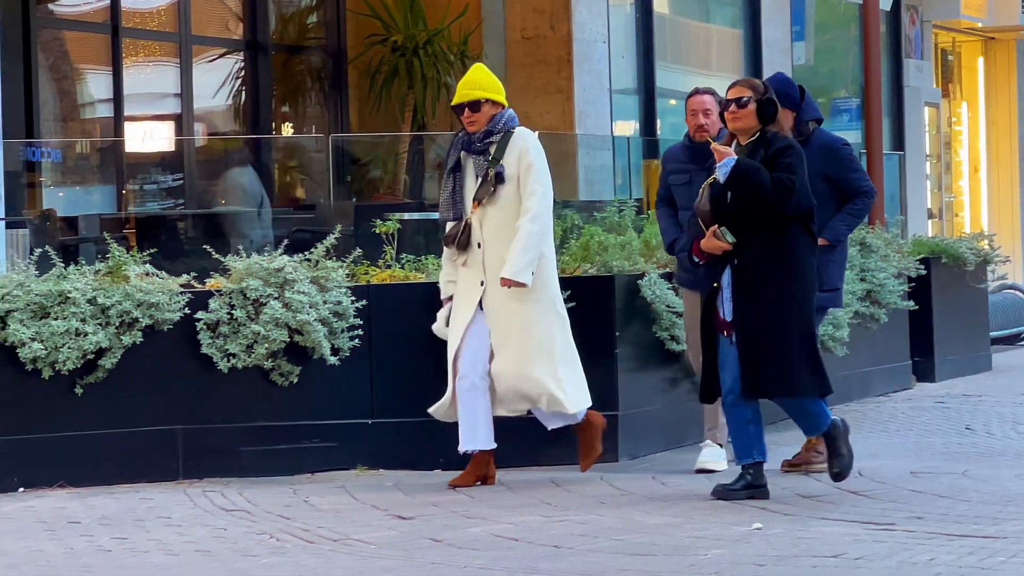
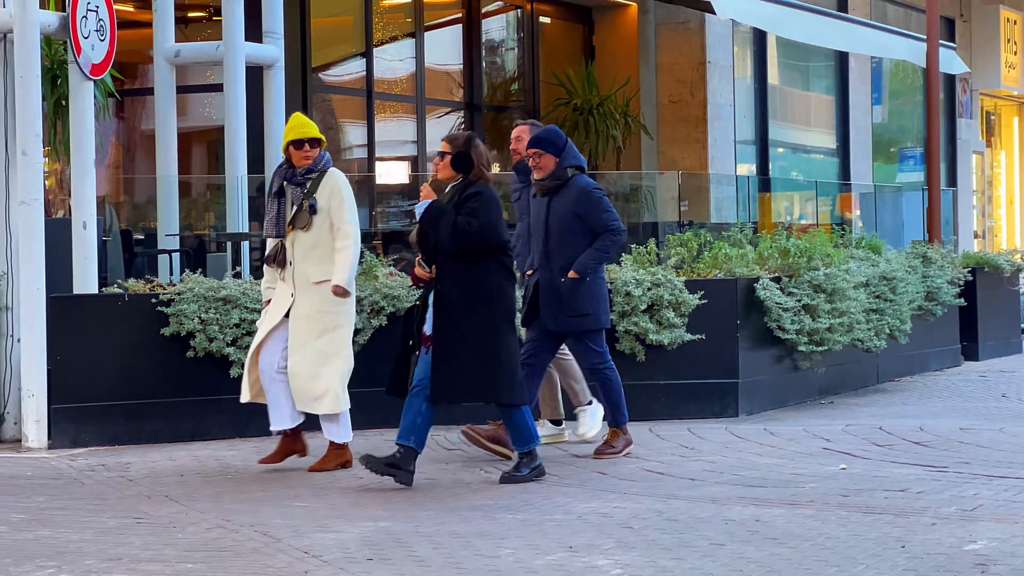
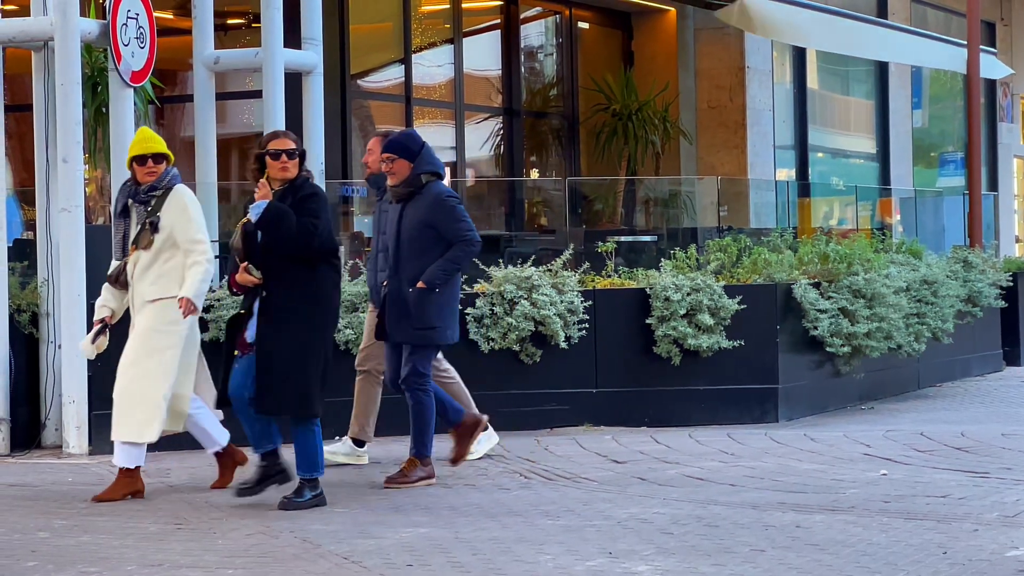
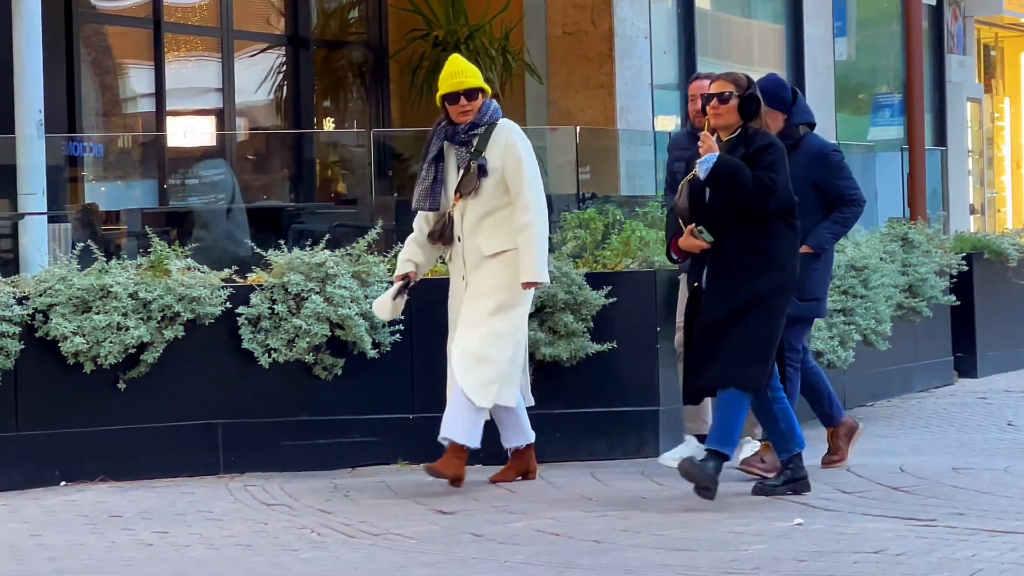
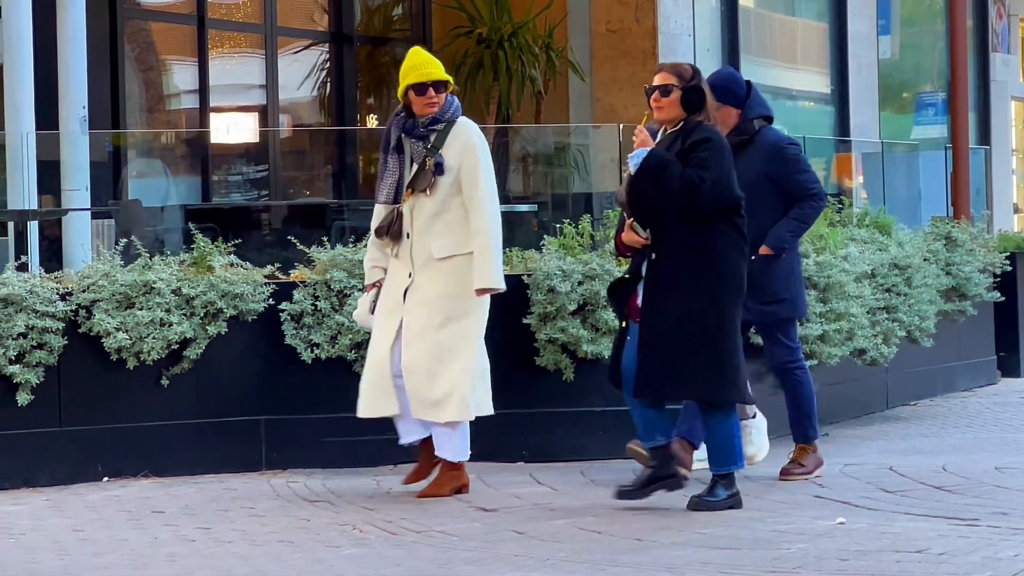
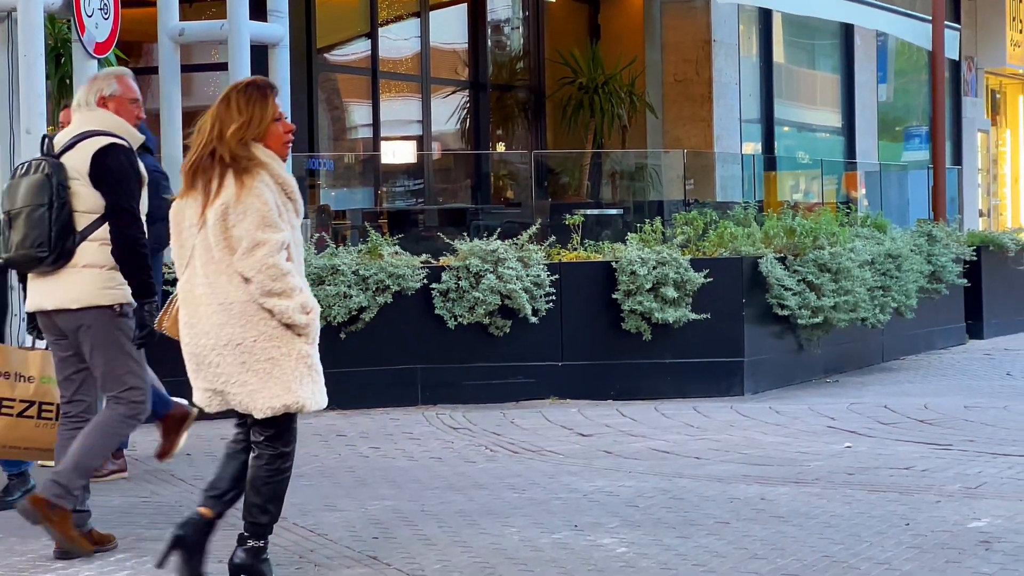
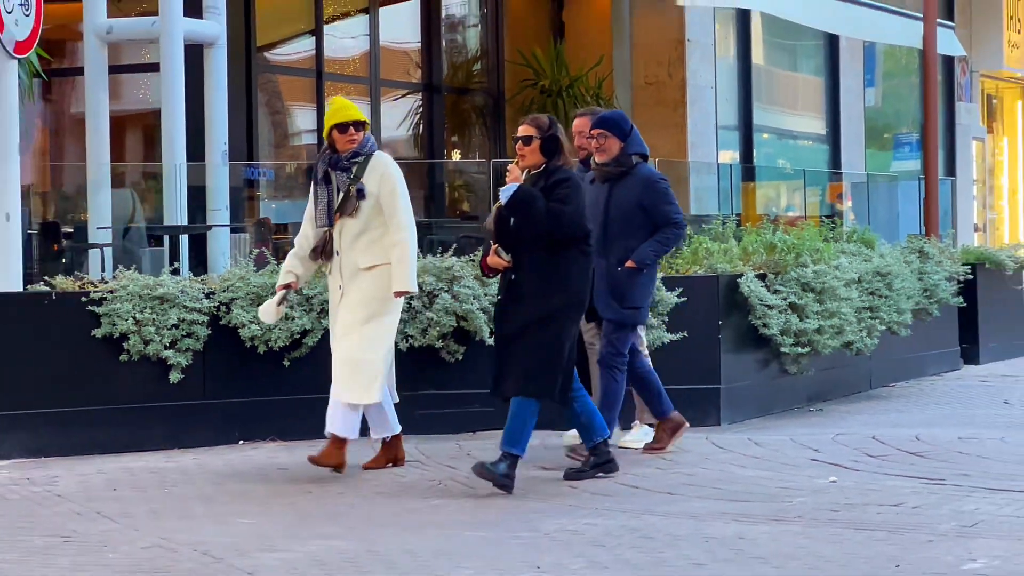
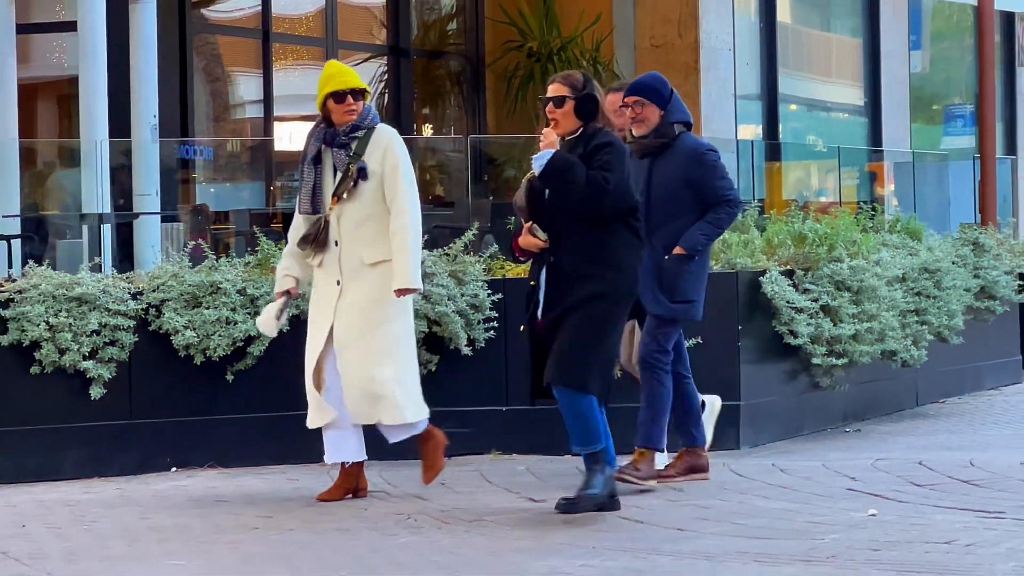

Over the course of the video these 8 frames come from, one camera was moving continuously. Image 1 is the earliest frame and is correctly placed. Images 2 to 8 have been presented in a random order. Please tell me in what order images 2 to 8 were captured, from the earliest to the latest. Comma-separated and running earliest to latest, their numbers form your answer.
4, 5, 8, 7, 2, 3, 6
